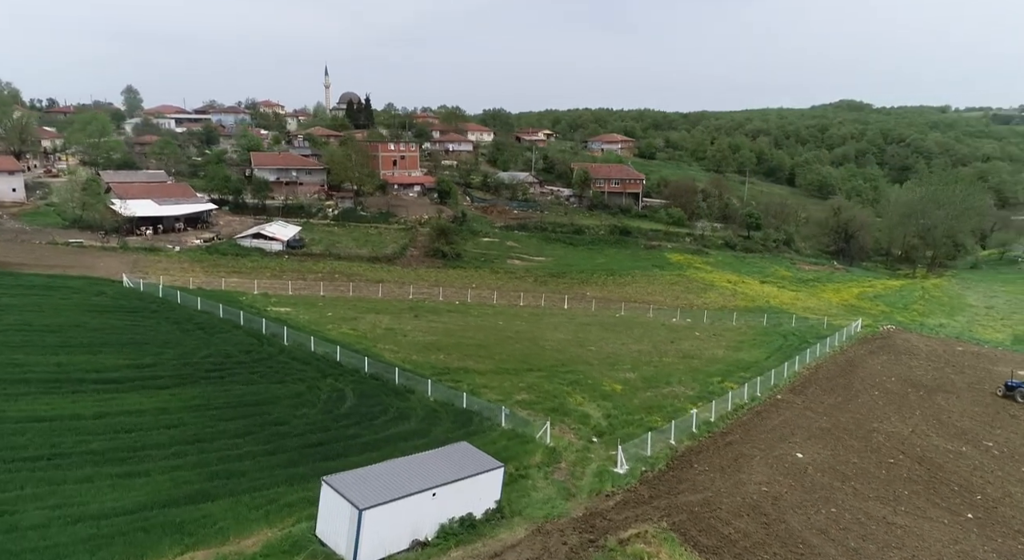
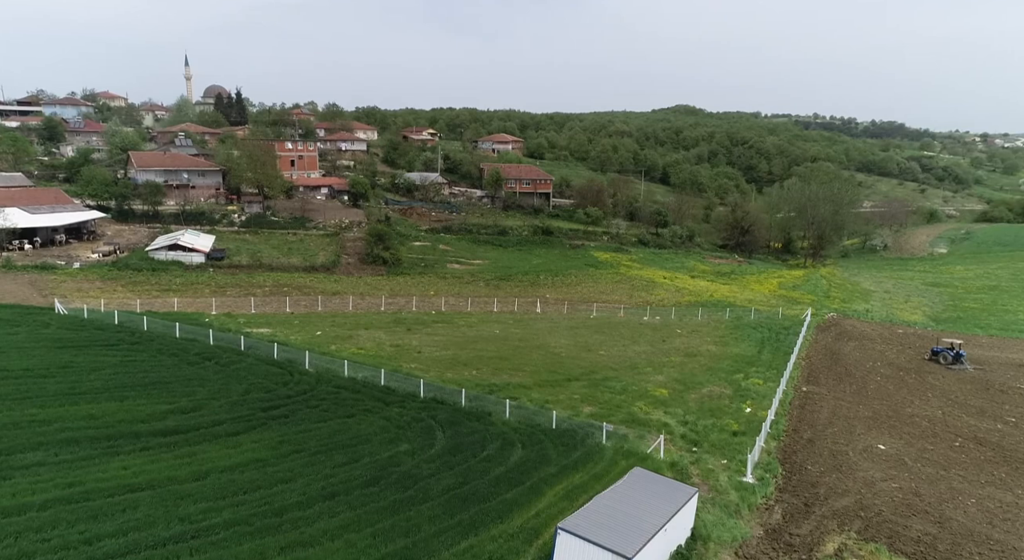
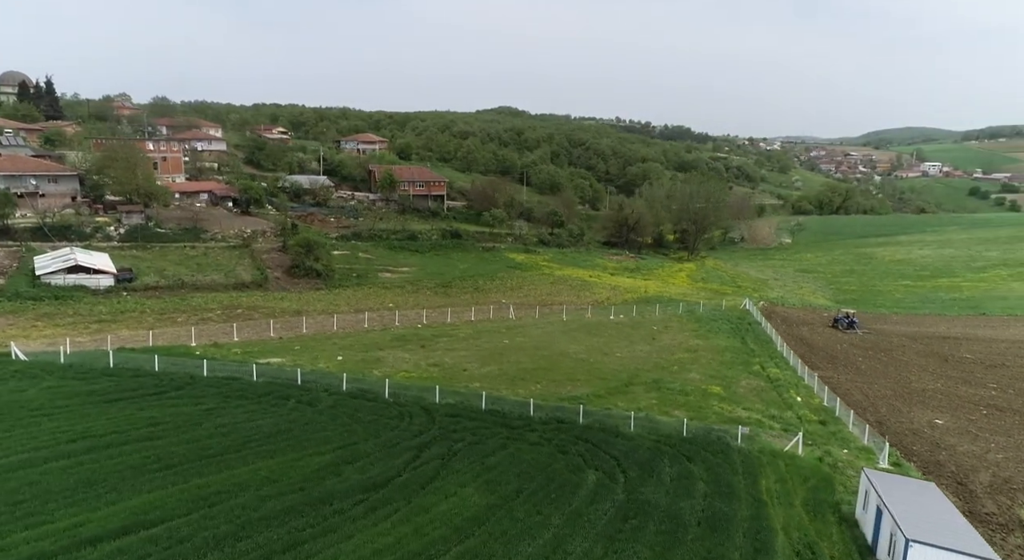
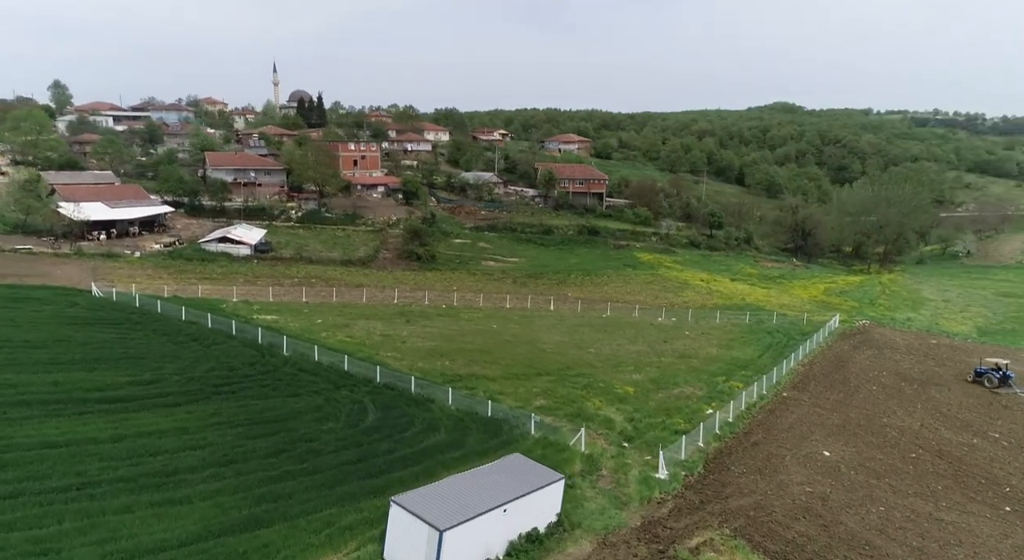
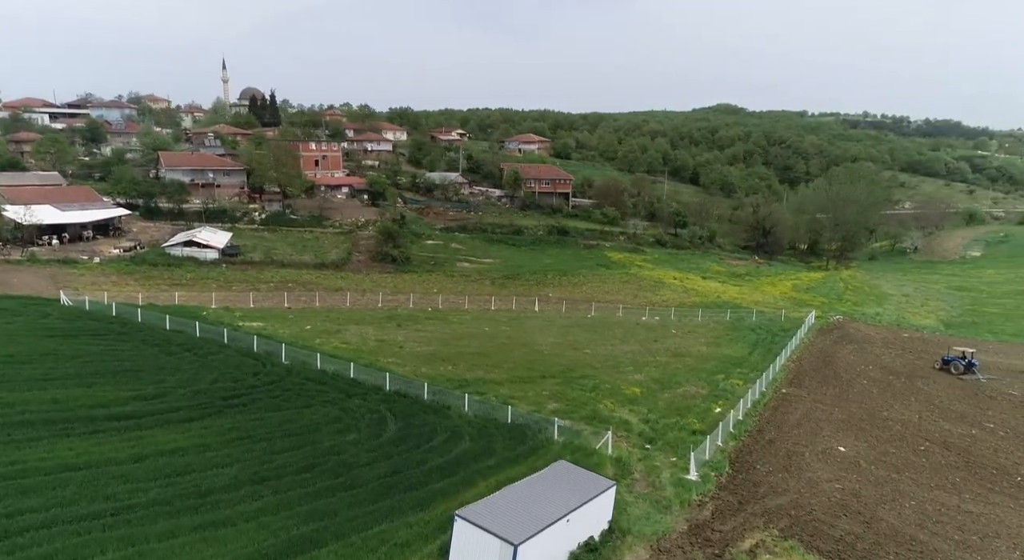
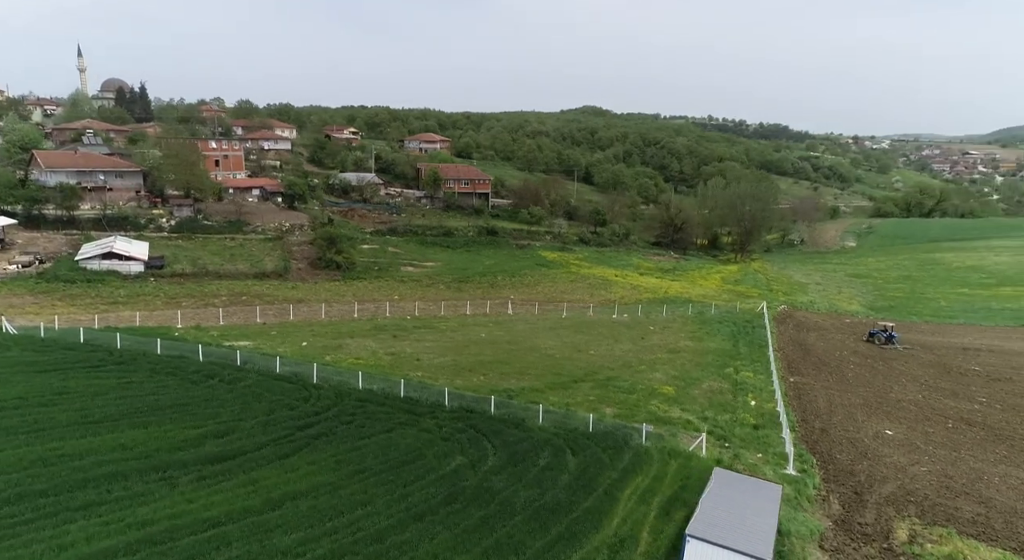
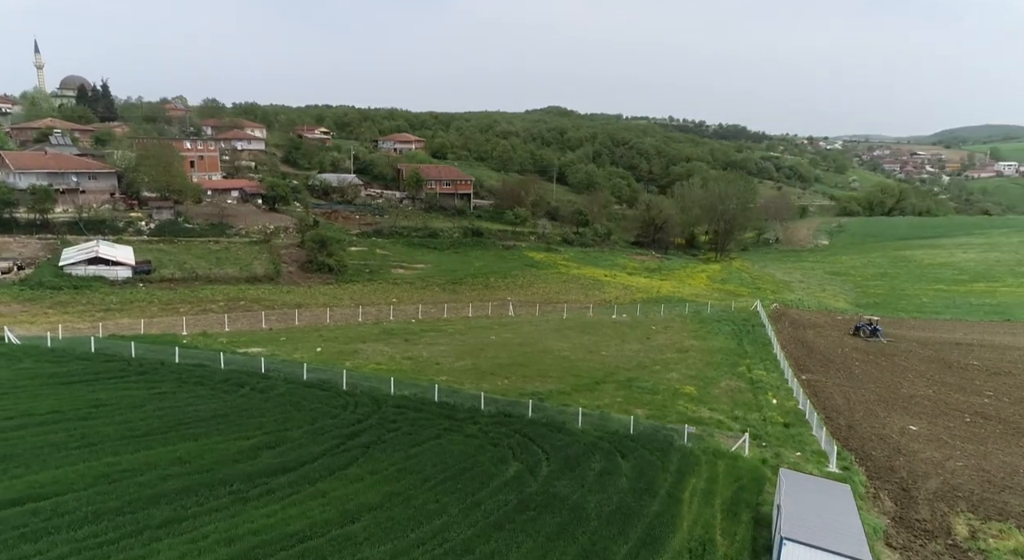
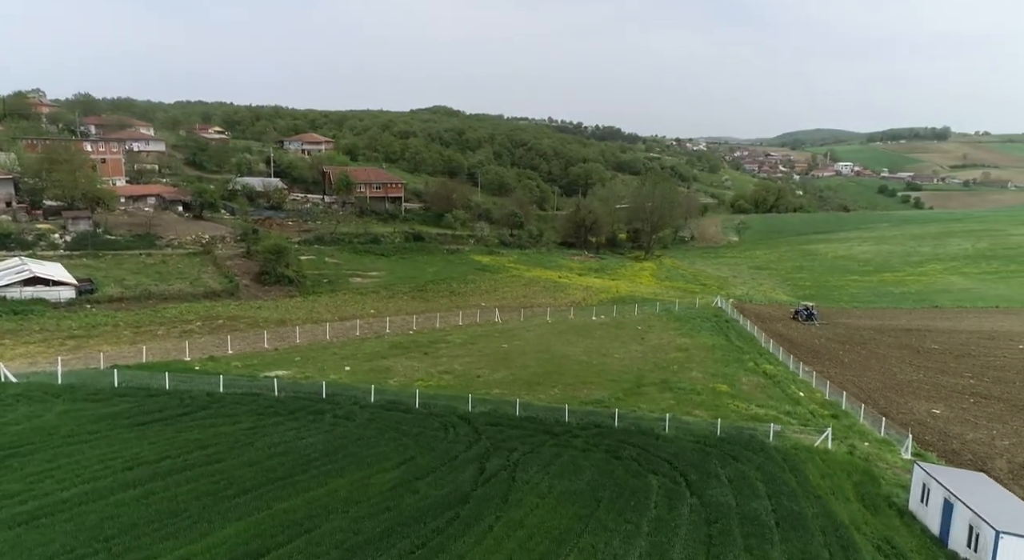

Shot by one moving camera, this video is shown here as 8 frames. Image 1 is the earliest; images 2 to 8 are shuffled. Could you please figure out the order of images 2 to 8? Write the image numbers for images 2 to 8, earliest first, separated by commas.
4, 5, 2, 6, 7, 3, 8
